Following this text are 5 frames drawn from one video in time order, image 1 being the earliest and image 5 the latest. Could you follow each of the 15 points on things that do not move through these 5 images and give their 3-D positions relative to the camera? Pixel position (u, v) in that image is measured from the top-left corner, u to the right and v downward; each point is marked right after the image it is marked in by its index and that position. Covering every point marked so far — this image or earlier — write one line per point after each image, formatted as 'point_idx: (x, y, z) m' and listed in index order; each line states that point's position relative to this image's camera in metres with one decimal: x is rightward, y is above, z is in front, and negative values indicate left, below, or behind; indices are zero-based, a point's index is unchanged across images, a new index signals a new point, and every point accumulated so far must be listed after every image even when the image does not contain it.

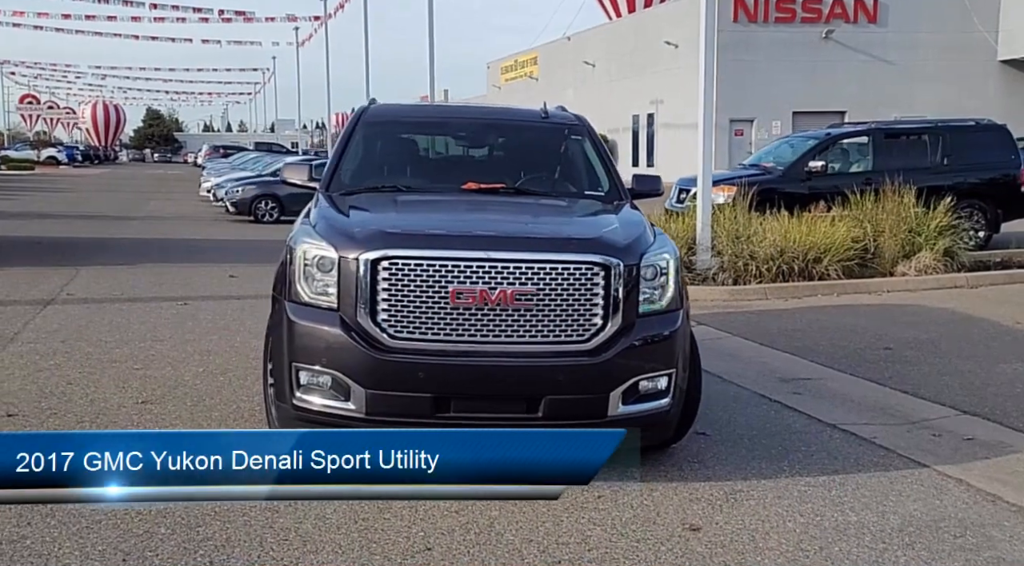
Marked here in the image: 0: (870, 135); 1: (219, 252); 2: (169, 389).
0: (+5.3, +2.2, +15.9) m
1: (-4.7, +0.5, +17.3) m
2: (-2.3, -0.7, +7.2) m
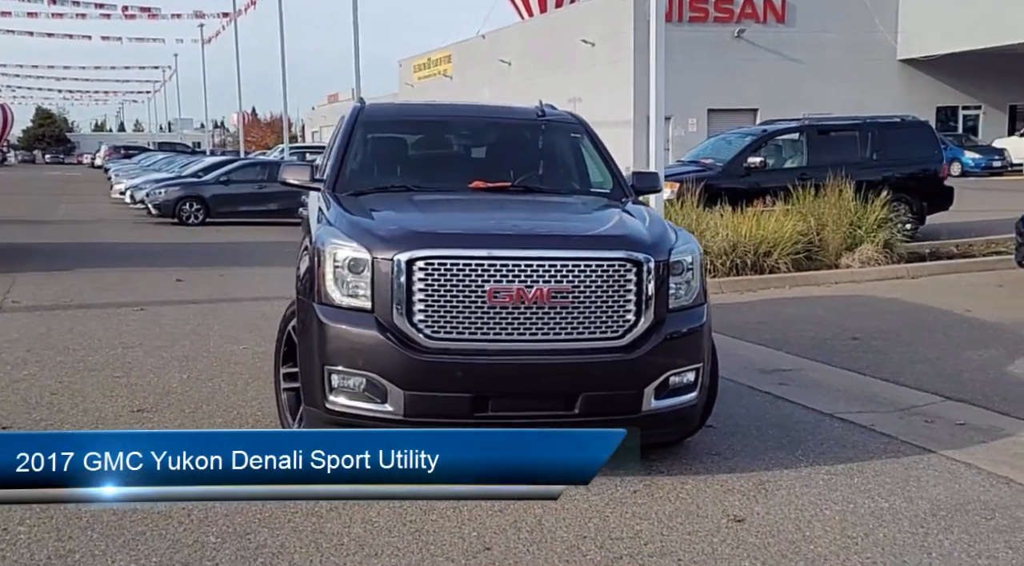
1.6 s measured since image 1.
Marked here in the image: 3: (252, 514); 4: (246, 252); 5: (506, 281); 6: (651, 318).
0: (+4.4, +2.3, +16.4) m
1: (-5.6, +0.4, +16.9) m
2: (-2.3, -0.7, +7.0) m
3: (-1.1, -1.0, +4.7) m
4: (-4.4, +0.5, +18.1) m
5: (0.0, 0.0, +5.0) m
6: (+0.7, -0.2, +5.2) m
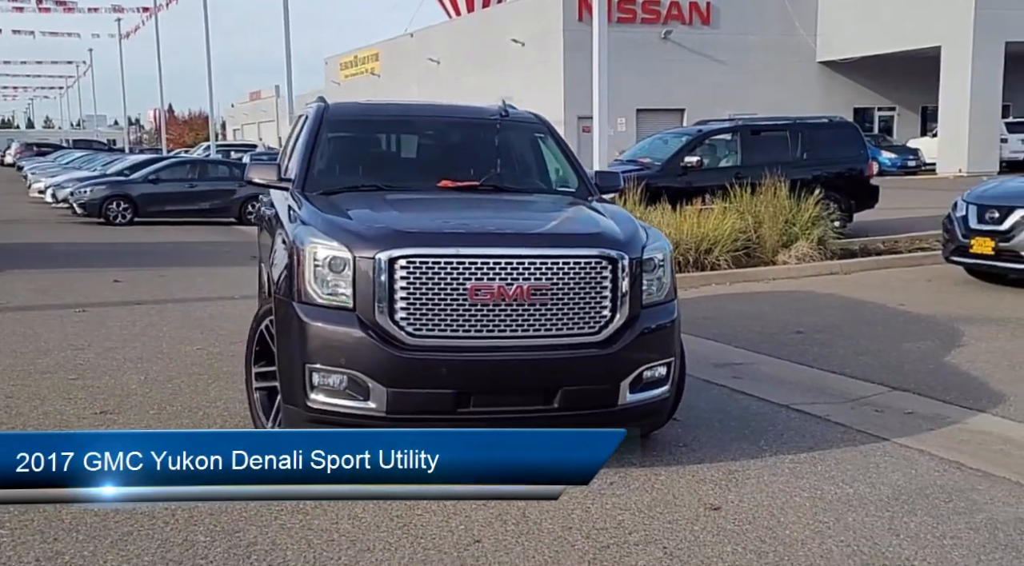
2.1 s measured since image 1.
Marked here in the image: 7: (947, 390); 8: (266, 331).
0: (+3.5, +2.3, +16.7) m
1: (-6.5, +0.4, +16.5) m
2: (-2.5, -0.7, +6.9) m
3: (-1.2, -1.0, +4.8) m
4: (-5.4, +0.5, +17.9) m
5: (-0.1, 0.0, +5.1) m
6: (+0.6, -0.2, +5.4) m
7: (+3.0, -0.7, +7.5) m
8: (-1.3, -0.3, +5.8) m
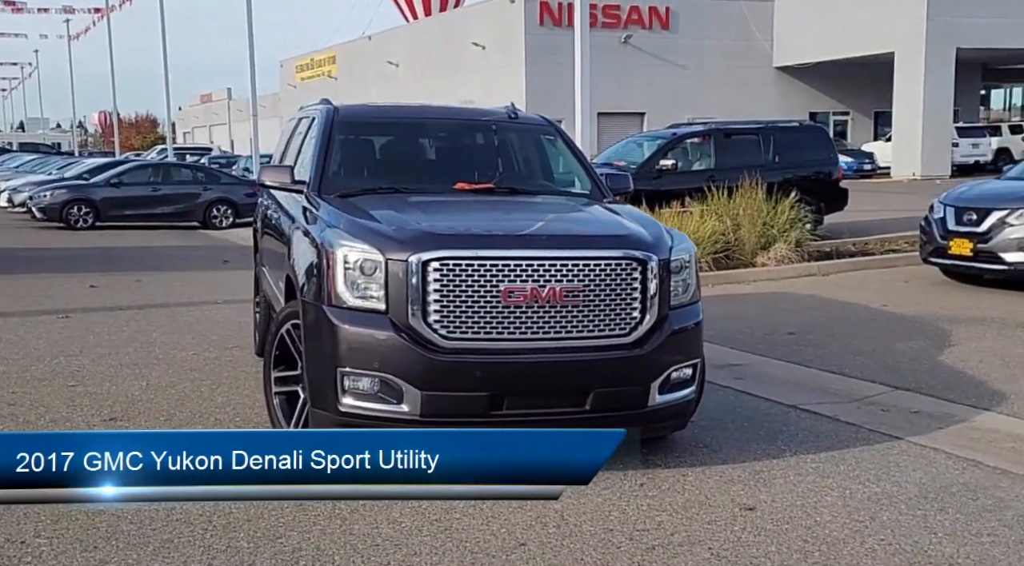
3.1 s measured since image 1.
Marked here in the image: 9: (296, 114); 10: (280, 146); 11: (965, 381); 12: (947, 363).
0: (+3.1, +2.3, +16.9) m
1: (-6.9, +0.3, +16.2) m
2: (-2.4, -0.8, +6.8) m
3: (-1.0, -1.0, +4.7) m
4: (-5.9, +0.4, +17.6) m
5: (0.0, 0.0, +5.1) m
6: (+0.7, -0.2, +5.4) m
7: (+3.1, -0.7, +7.6) m
8: (-1.2, -0.3, +5.8) m
9: (-1.7, +1.3, +8.3) m
10: (-1.8, +1.1, +8.4) m
11: (+3.3, -0.7, +7.8) m
12: (+3.4, -0.6, +8.5) m
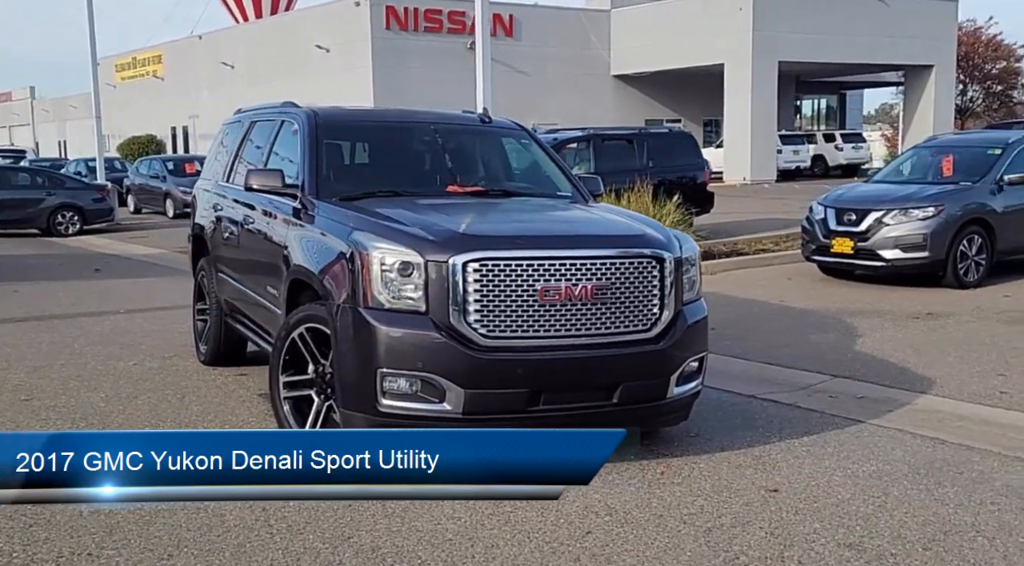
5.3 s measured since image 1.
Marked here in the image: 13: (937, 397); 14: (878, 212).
0: (+1.2, +2.3, +17.4) m
1: (-8.5, +0.1, +15.1) m
2: (-2.5, -0.8, +6.5) m
3: (-0.8, -1.0, +4.7) m
4: (-7.7, +0.3, +16.6) m
5: (+0.2, 0.0, +5.2) m
6: (+0.8, -0.1, +5.6) m
7: (+2.8, -0.7, +8.3) m
8: (-1.1, -0.3, +5.7) m
9: (-2.0, +1.3, +8.1) m
10: (-2.2, +1.0, +8.2) m
11: (+3.0, -0.7, +8.5) m
12: (+3.0, -0.6, +9.1) m
13: (+2.9, -0.8, +7.5) m
14: (+4.3, +0.8, +12.7) m
